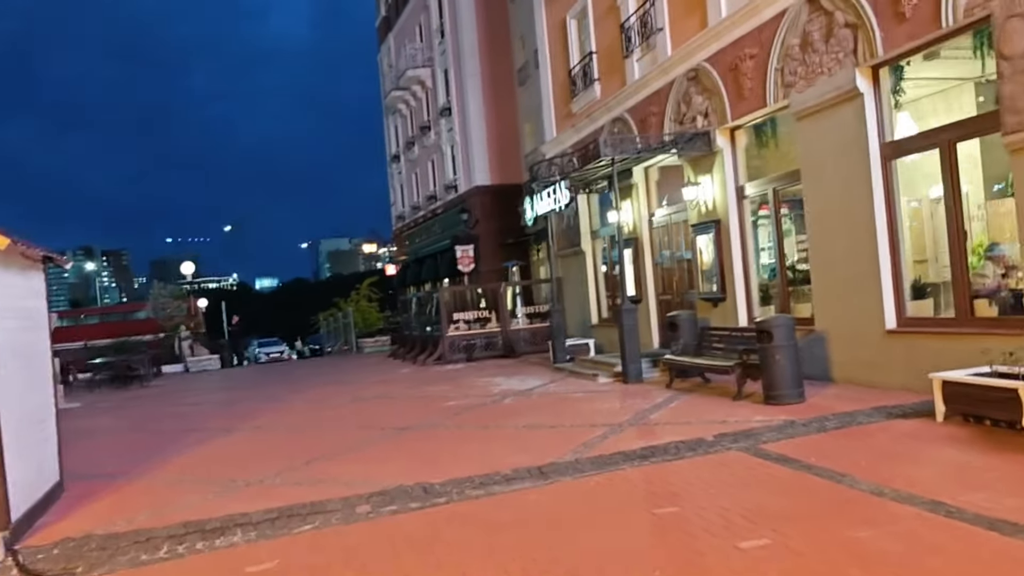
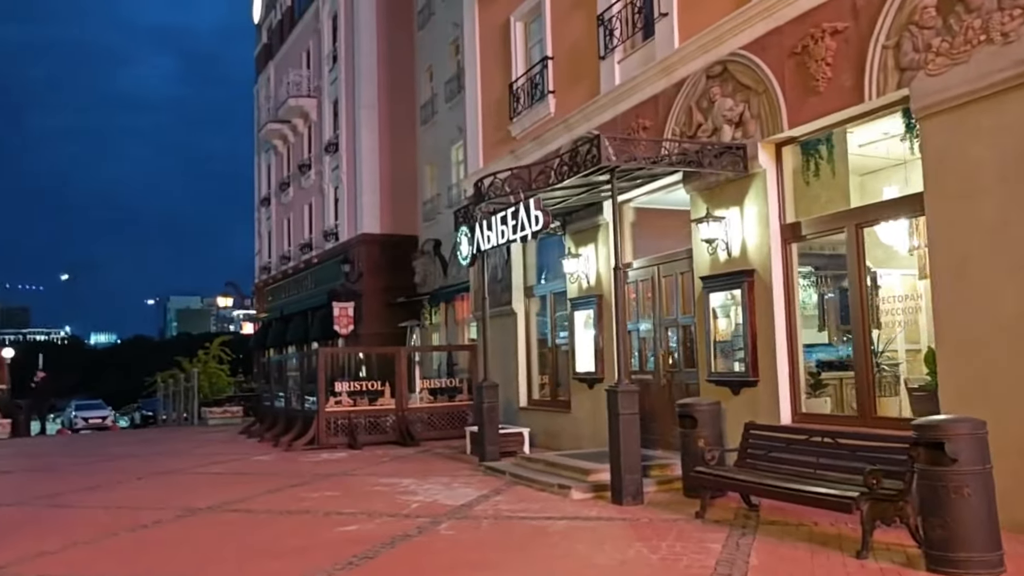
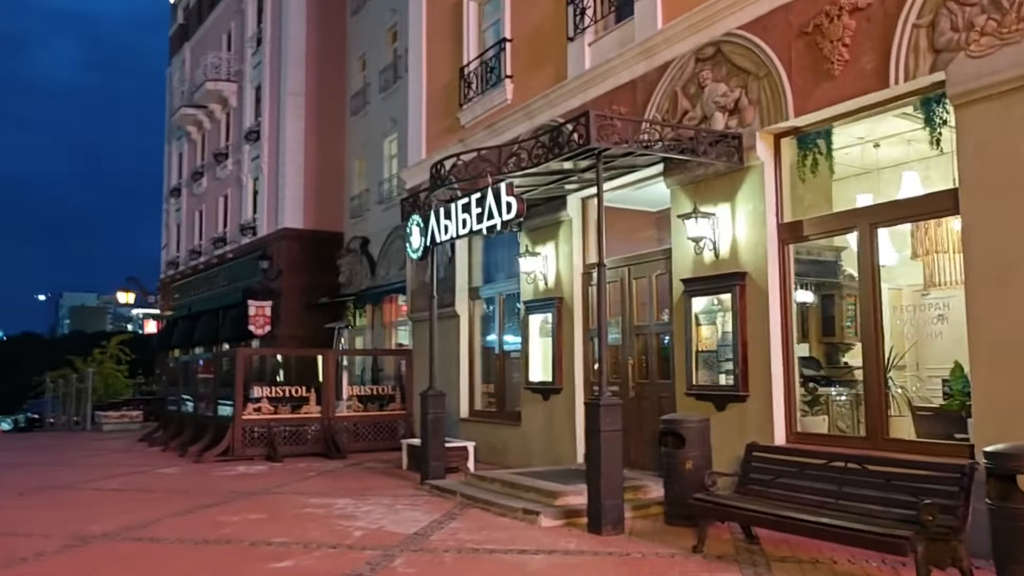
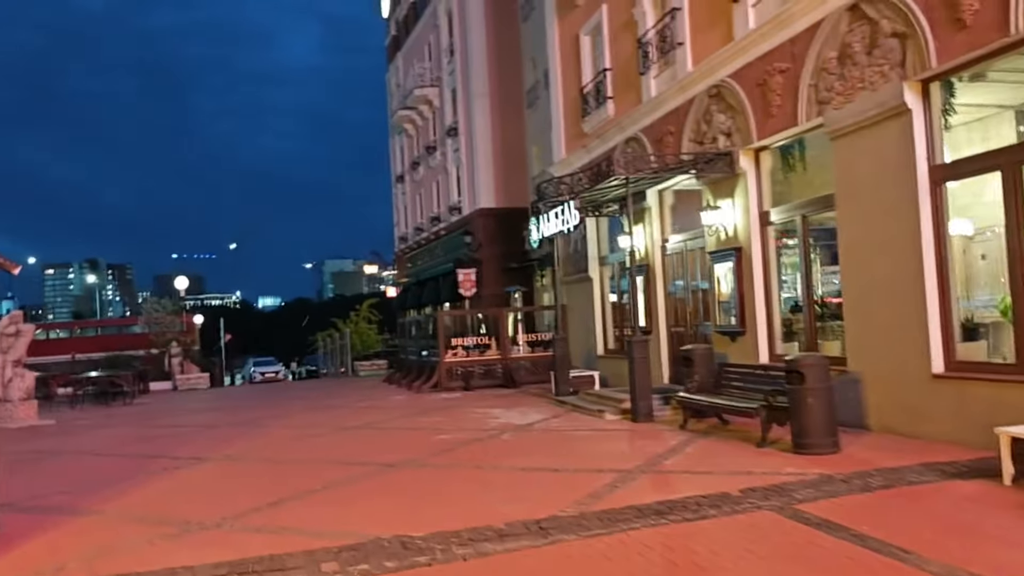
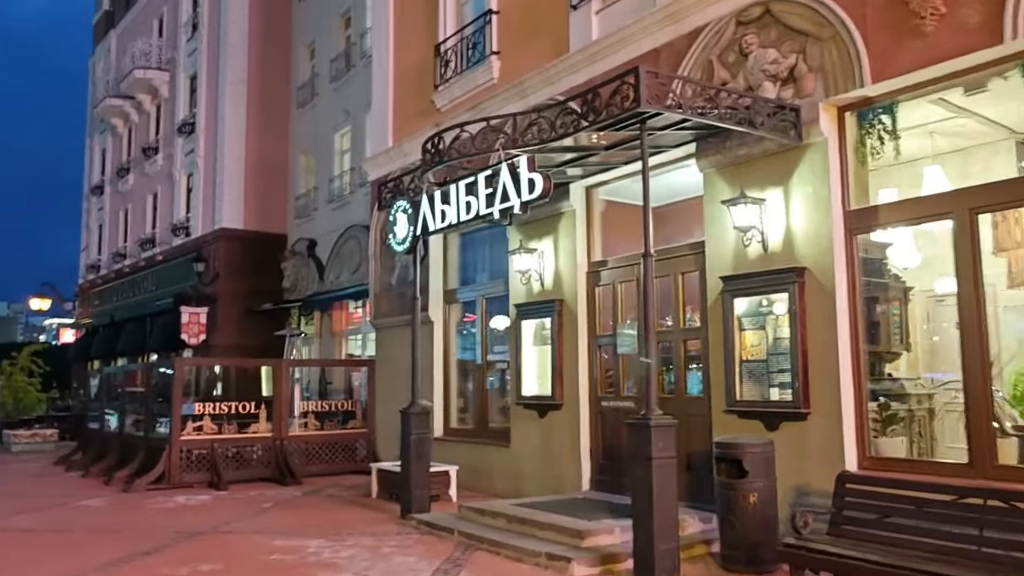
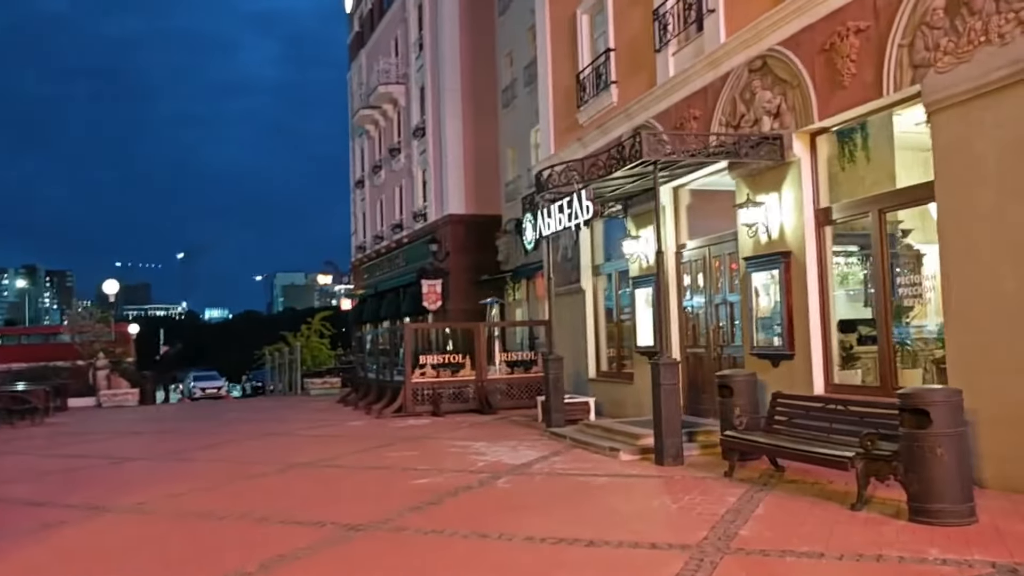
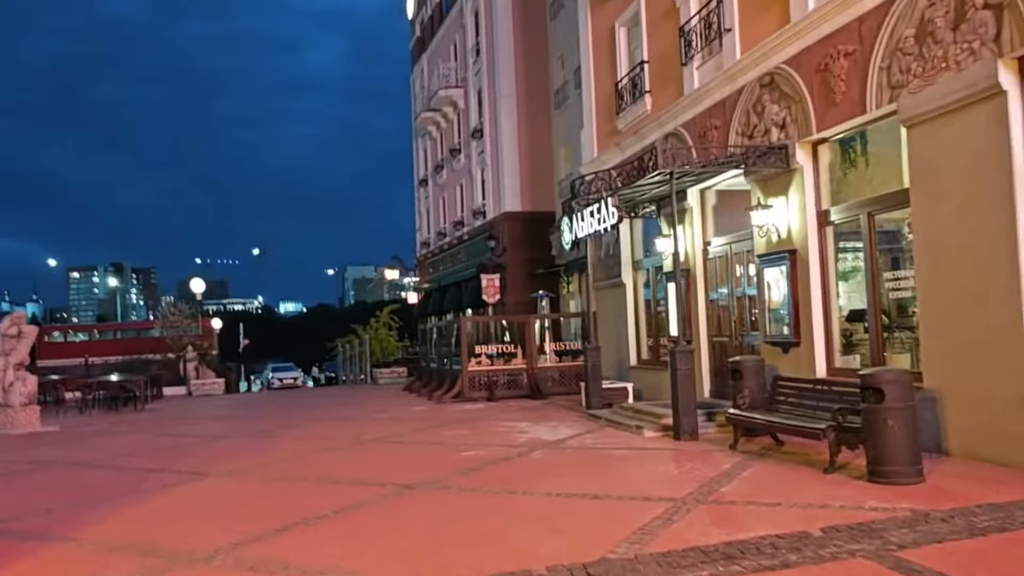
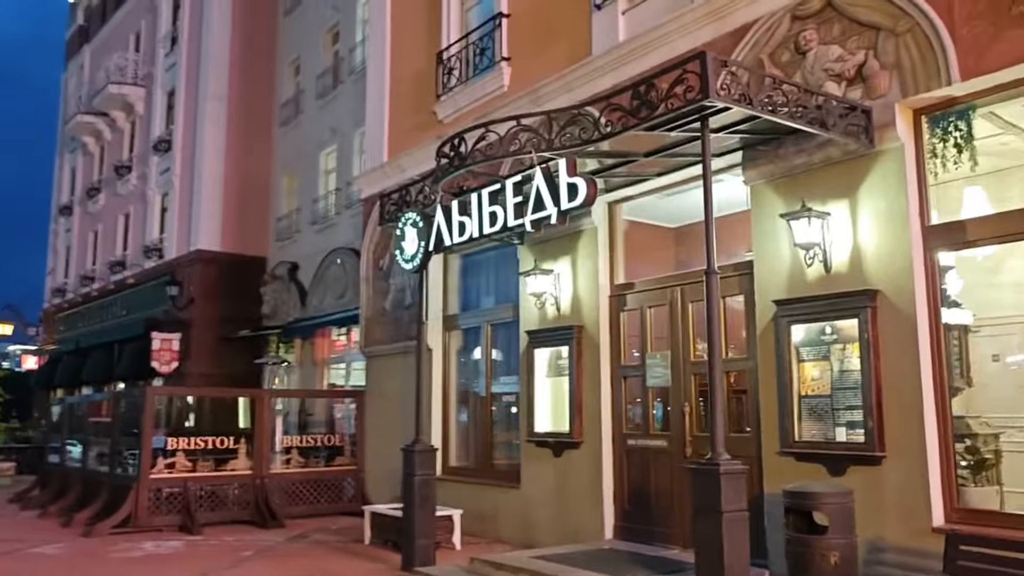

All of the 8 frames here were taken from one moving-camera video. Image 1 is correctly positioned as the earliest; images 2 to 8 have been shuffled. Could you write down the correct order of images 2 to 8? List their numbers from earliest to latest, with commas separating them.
4, 7, 6, 2, 3, 5, 8
